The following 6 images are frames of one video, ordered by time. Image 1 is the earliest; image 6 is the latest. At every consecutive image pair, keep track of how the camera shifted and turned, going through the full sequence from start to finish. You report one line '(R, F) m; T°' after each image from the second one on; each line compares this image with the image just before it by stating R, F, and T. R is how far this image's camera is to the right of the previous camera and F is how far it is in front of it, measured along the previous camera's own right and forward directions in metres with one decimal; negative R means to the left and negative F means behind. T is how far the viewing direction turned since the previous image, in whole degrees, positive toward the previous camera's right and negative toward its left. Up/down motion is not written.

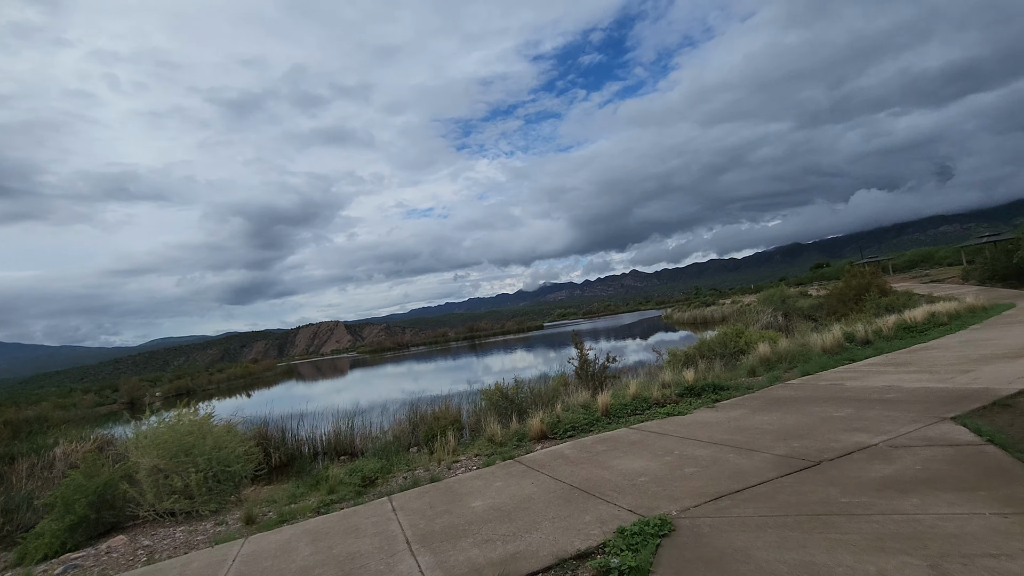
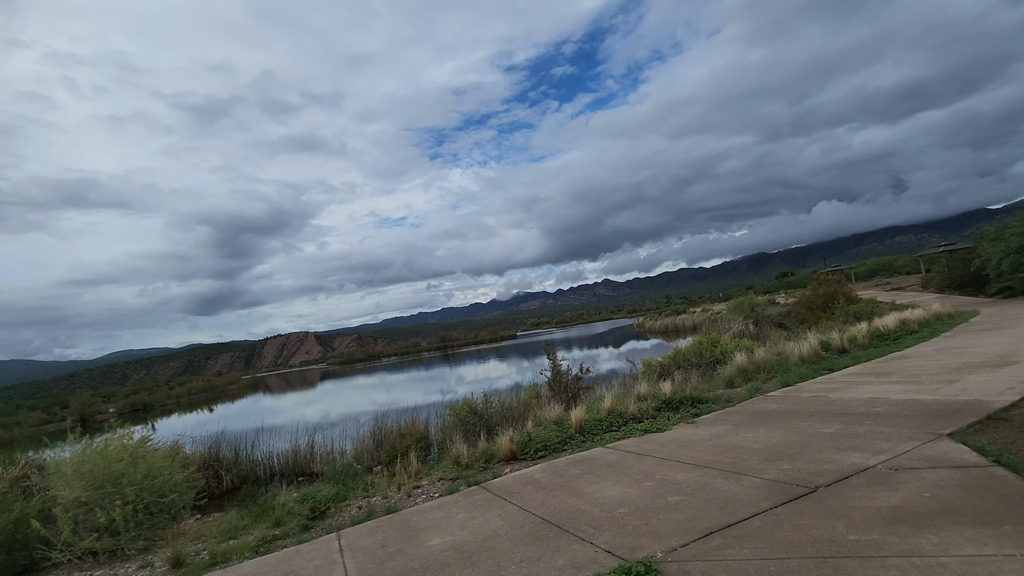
(+0.1, +0.6) m; +3°
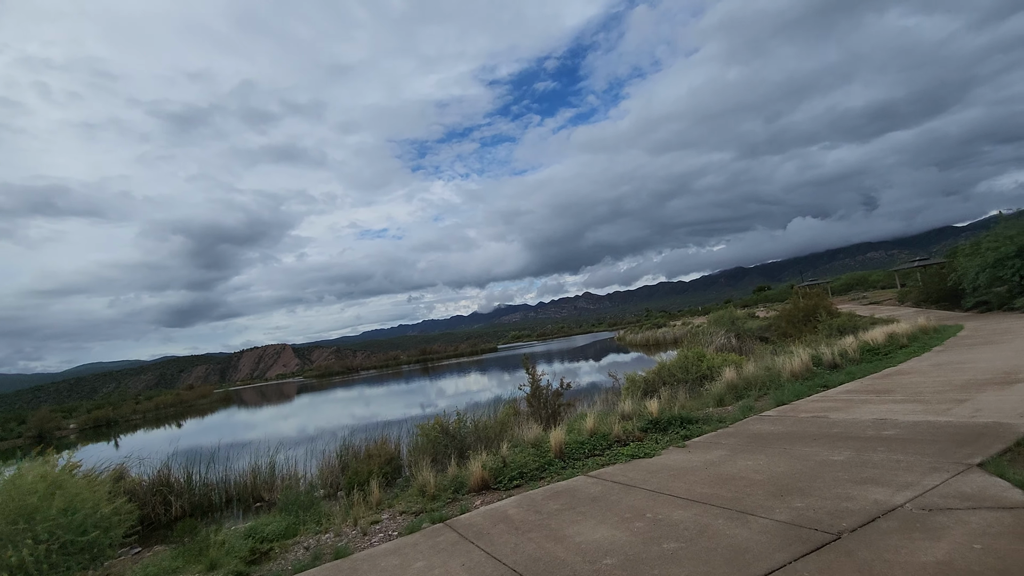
(+0.1, +0.7) m; +2°
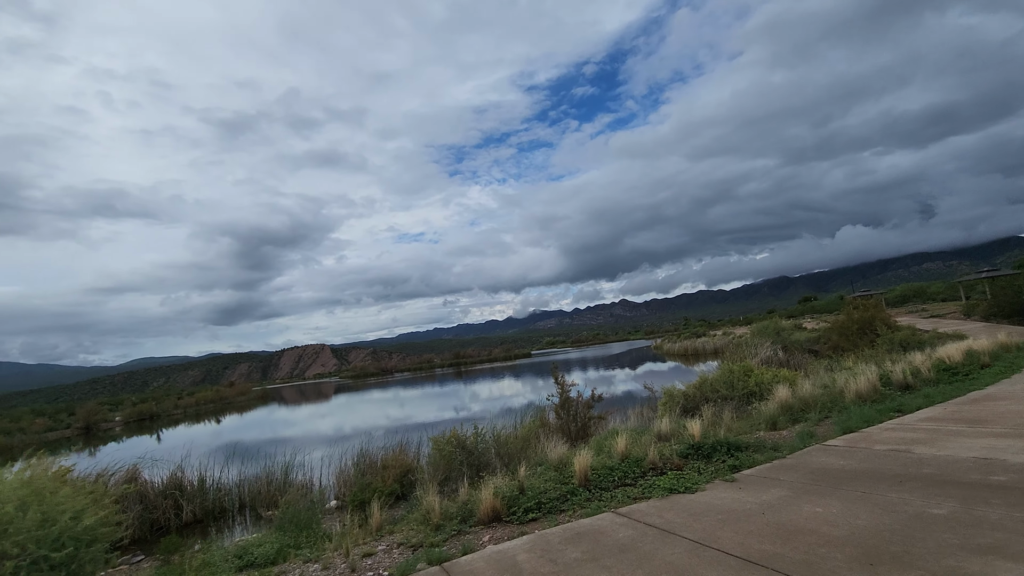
(+0.2, +0.9) m; -4°
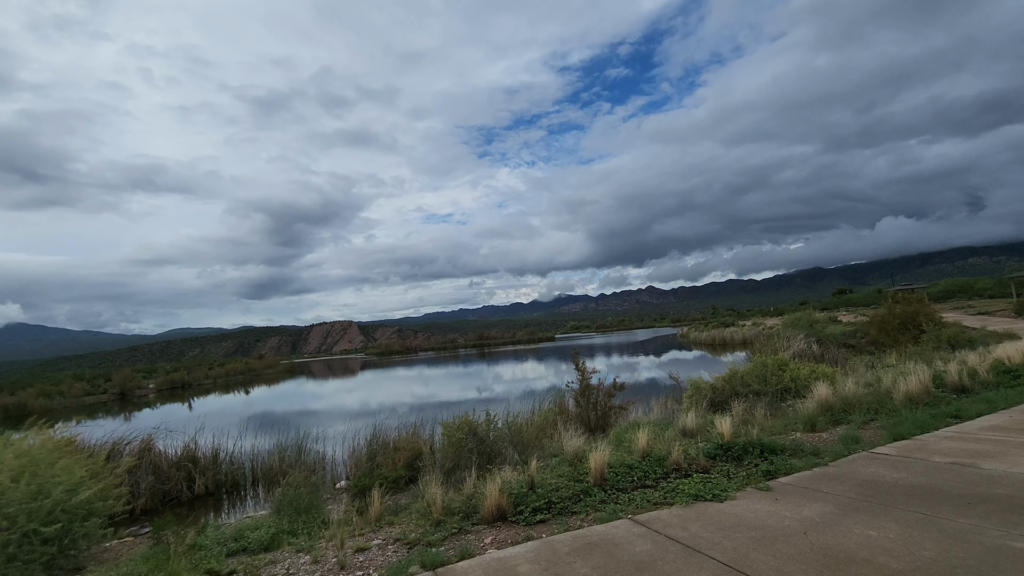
(+0.1, +0.6) m; -3°
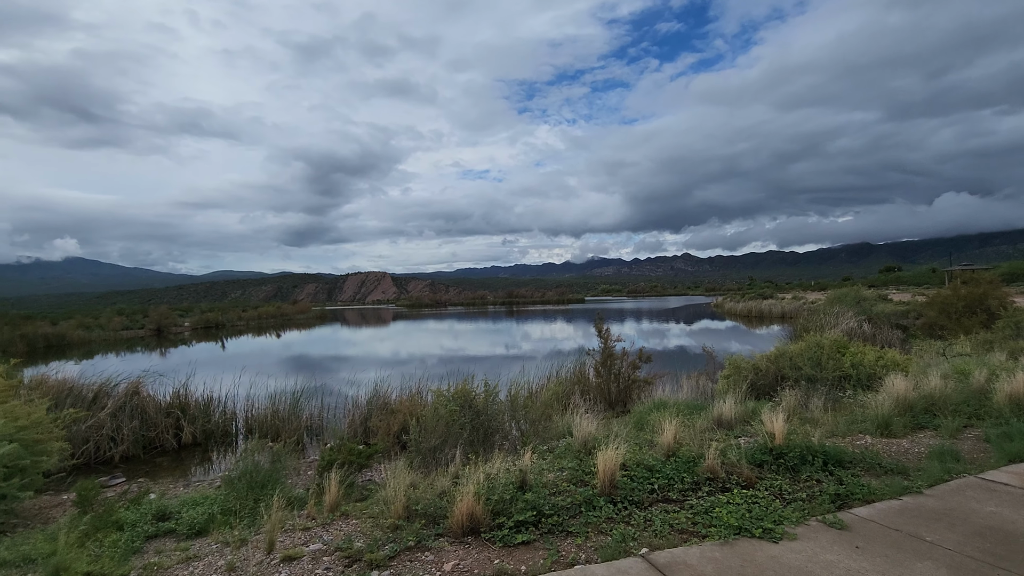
(+0.3, +1.5) m; -3°
